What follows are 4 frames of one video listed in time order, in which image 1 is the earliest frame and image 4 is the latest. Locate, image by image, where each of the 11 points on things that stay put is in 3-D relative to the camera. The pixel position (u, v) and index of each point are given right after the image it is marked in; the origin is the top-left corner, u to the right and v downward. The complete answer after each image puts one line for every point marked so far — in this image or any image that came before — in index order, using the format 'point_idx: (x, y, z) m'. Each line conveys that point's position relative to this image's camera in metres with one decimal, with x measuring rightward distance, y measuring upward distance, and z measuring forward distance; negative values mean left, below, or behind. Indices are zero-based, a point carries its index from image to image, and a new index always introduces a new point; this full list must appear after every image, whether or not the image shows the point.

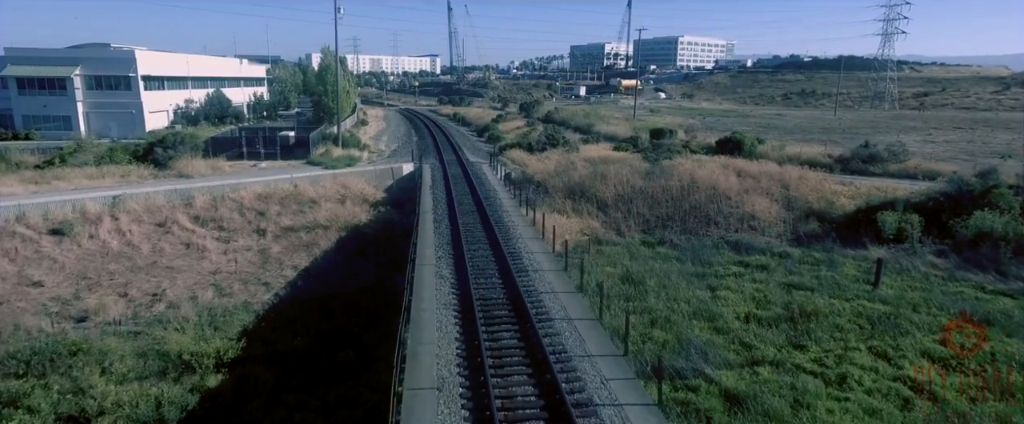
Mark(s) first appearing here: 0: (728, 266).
0: (+6.2, -1.6, +18.9) m
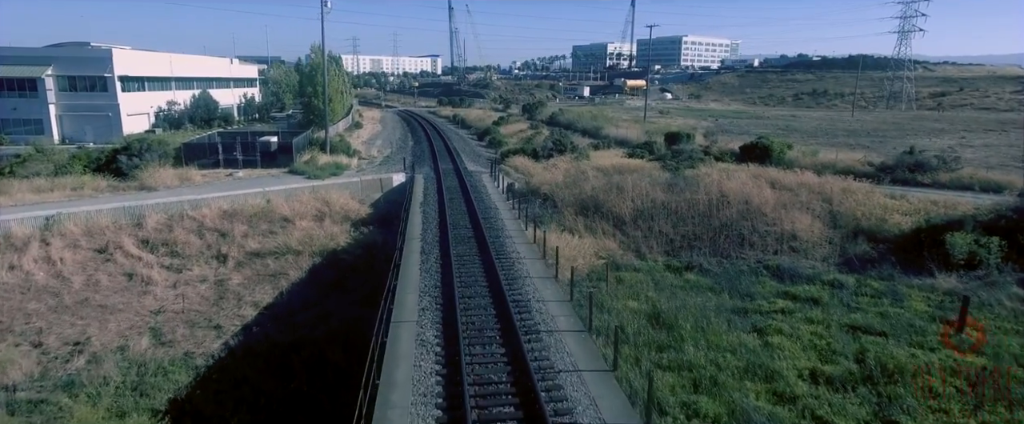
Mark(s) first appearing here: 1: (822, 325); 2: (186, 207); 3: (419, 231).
0: (+6.3, -2.1, +15.9) m
1: (+6.7, -2.4, +14.1) m
2: (-9.5, +0.1, +19.0) m
3: (-2.2, -0.4, +15.7) m
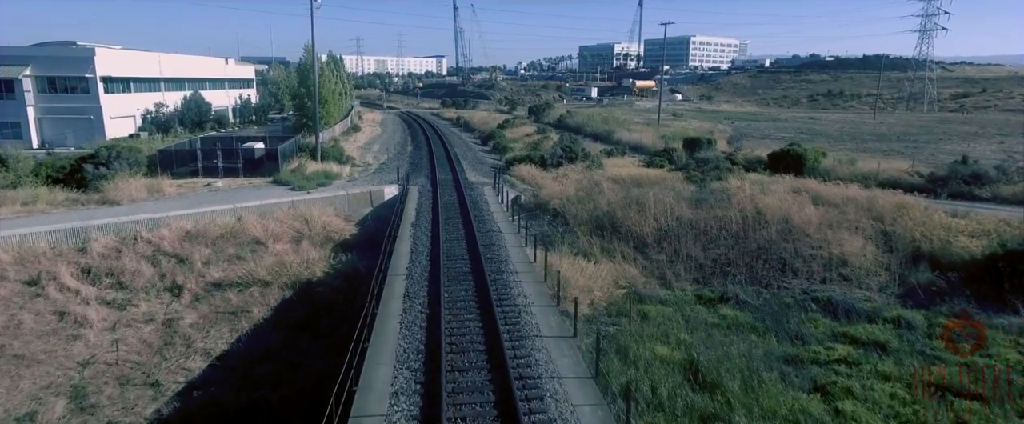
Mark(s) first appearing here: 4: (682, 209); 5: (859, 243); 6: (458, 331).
0: (+6.5, -2.7, +13.2) m
1: (+6.8, -3.0, +11.4) m
2: (-9.3, -0.4, +16.5) m
3: (-2.1, -1.0, +13.1) m
4: (+5.0, +0.1, +19.4) m
5: (+9.3, -0.8, +17.6) m
6: (-0.8, -1.7, +9.3) m
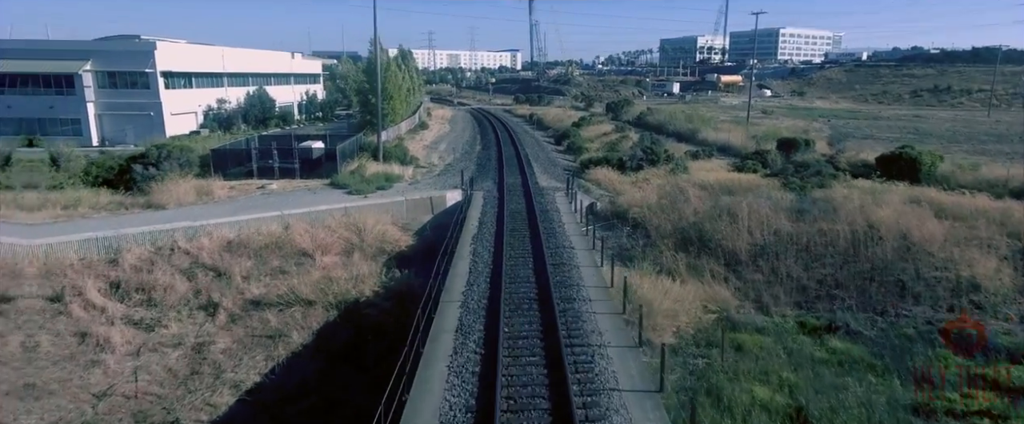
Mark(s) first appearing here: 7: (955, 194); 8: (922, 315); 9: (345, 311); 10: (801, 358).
0: (+7.7, -3.1, +10.7) m
1: (+7.8, -3.4, +8.9) m
2: (-7.6, -0.5, +15.7) m
3: (-0.9, -1.2, +11.6) m
4: (+7.0, -0.2, +17.0) m
5: (+11.0, -1.2, +14.8) m
6: (+0.1, -1.9, +7.7) m
7: (+12.6, +0.5, +18.5) m
8: (+8.7, -2.2, +13.8) m
9: (-3.3, -1.9, +13.0) m
10: (+5.4, -2.8, +12.2) m
